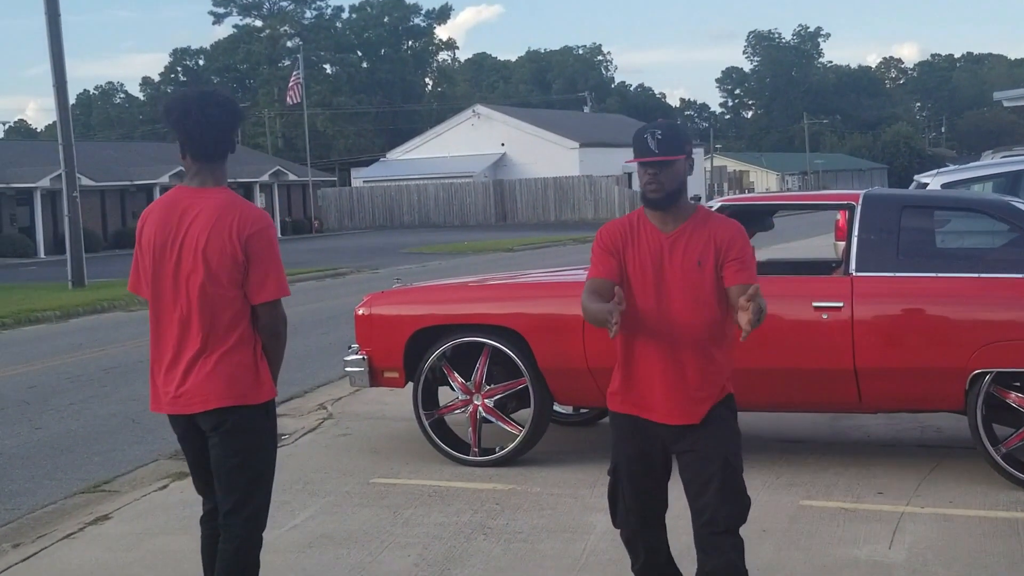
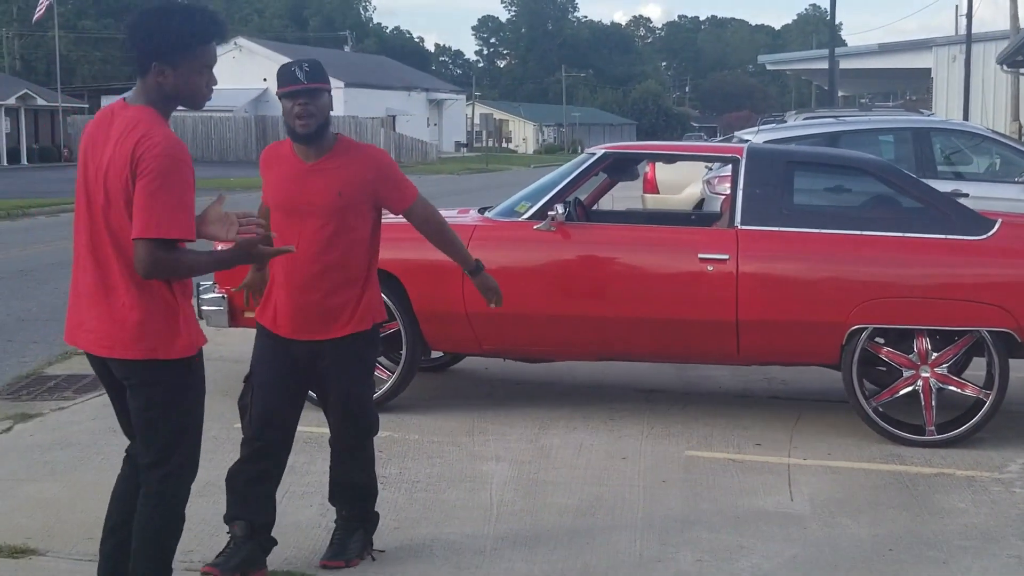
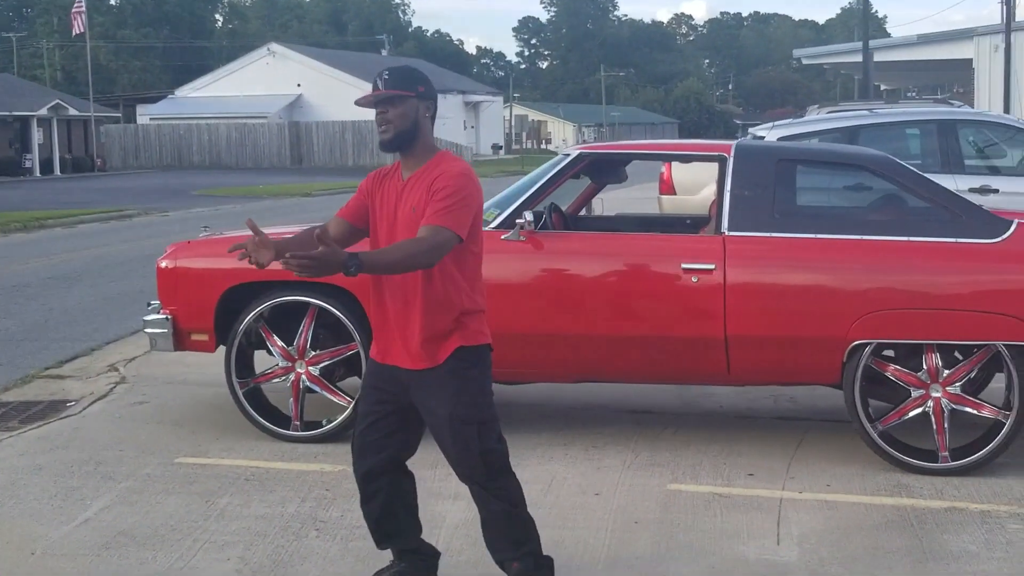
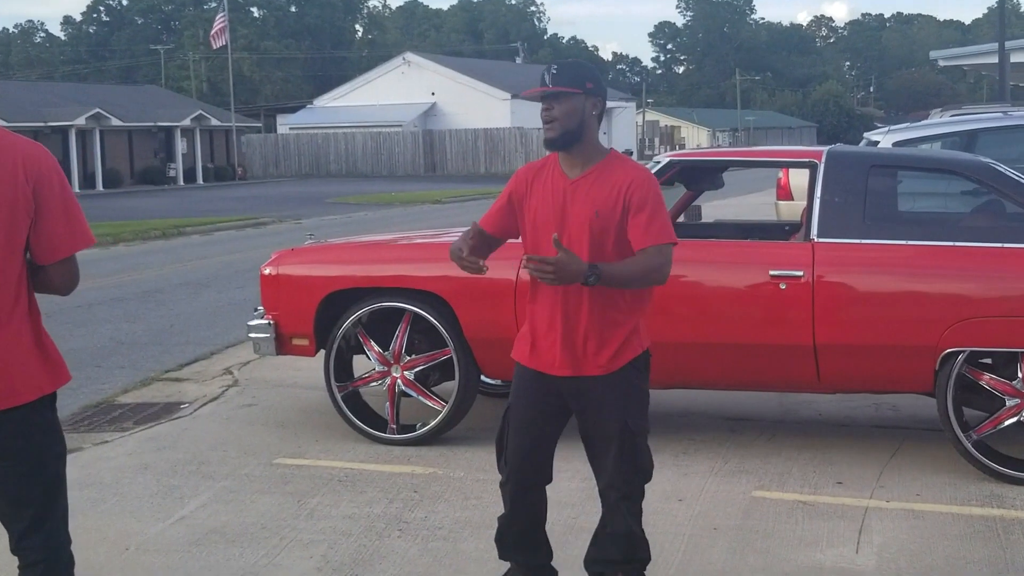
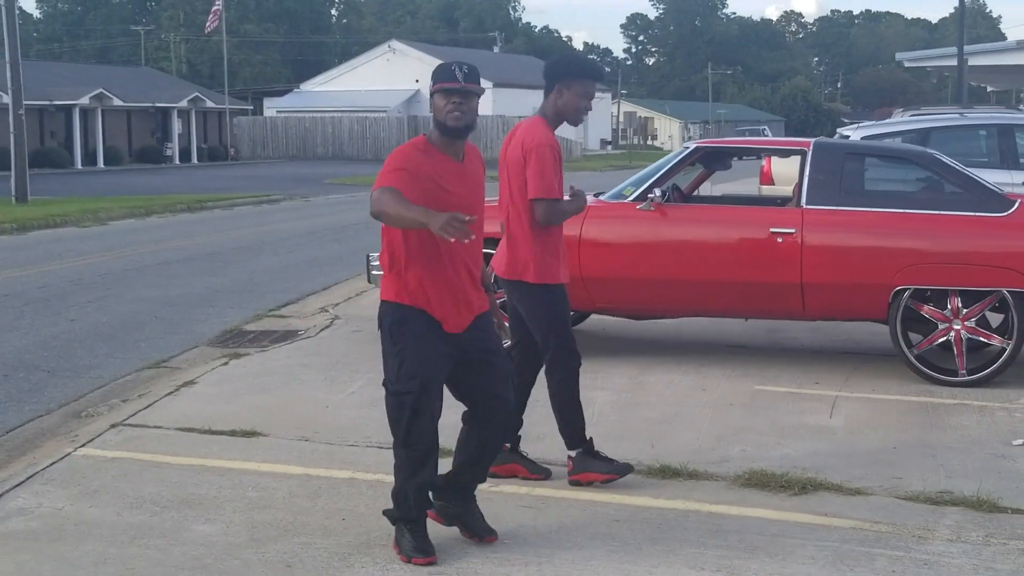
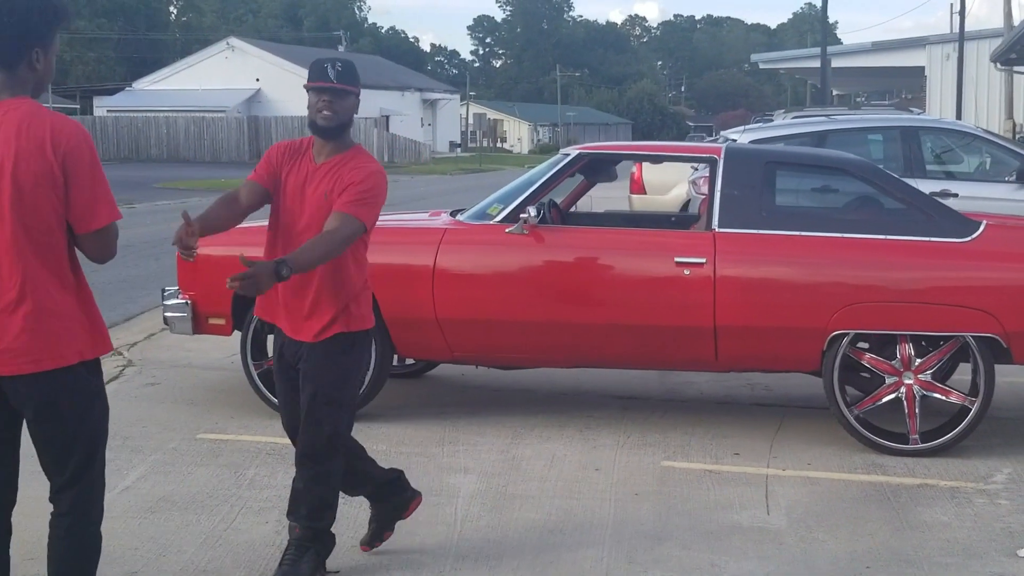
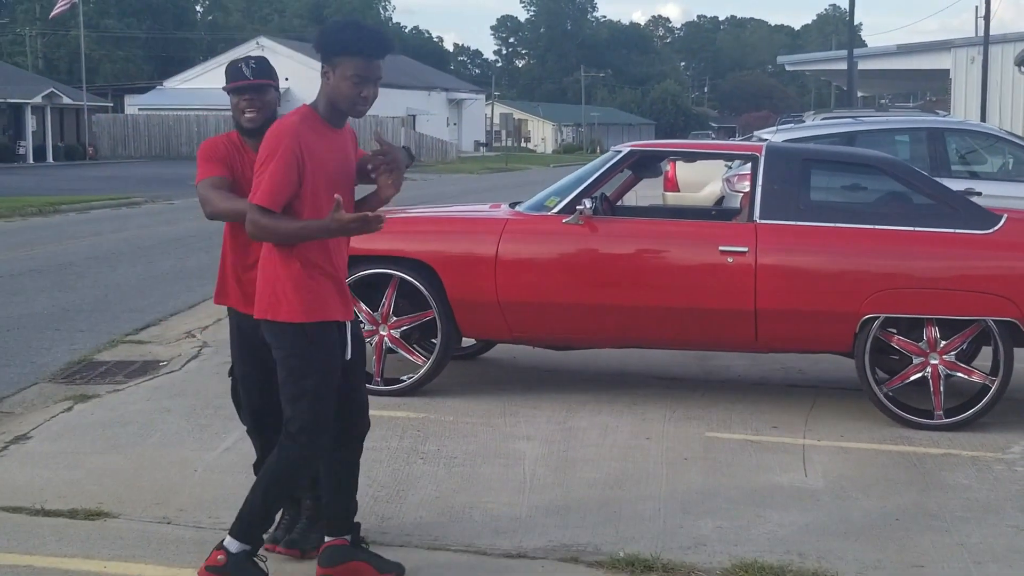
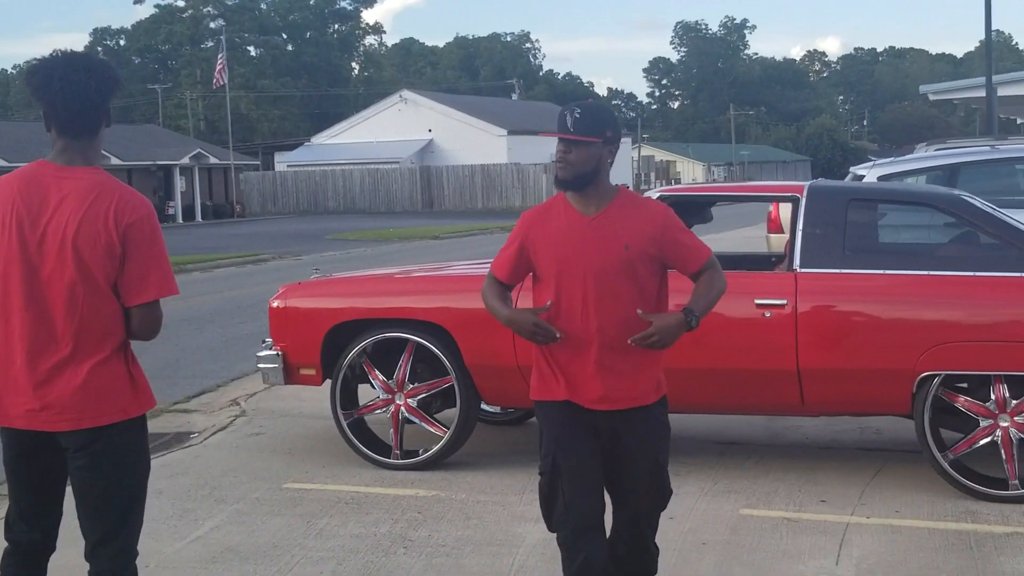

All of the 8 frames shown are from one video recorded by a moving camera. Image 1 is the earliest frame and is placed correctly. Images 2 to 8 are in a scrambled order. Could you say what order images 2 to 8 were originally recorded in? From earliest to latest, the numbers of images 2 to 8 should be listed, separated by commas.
8, 4, 3, 6, 2, 7, 5
